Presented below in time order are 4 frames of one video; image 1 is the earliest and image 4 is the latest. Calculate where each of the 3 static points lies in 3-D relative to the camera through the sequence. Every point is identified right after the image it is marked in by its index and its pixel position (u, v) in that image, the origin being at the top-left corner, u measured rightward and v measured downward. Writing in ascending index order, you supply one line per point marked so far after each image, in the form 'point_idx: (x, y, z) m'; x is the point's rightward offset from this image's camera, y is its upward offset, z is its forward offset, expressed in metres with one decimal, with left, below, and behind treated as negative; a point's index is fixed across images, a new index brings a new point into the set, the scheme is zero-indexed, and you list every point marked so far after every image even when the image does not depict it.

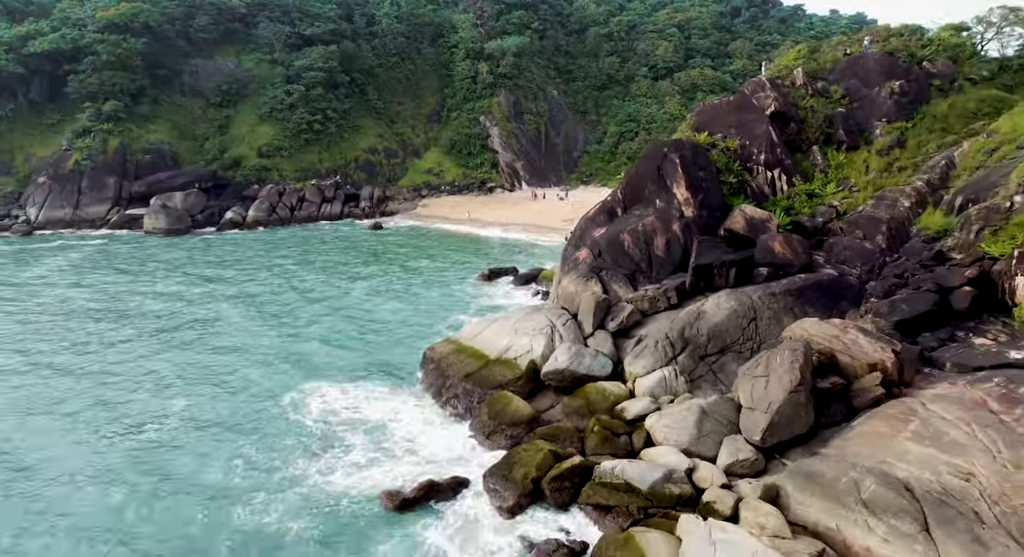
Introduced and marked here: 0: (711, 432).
0: (+4.4, -3.5, +16.5) m
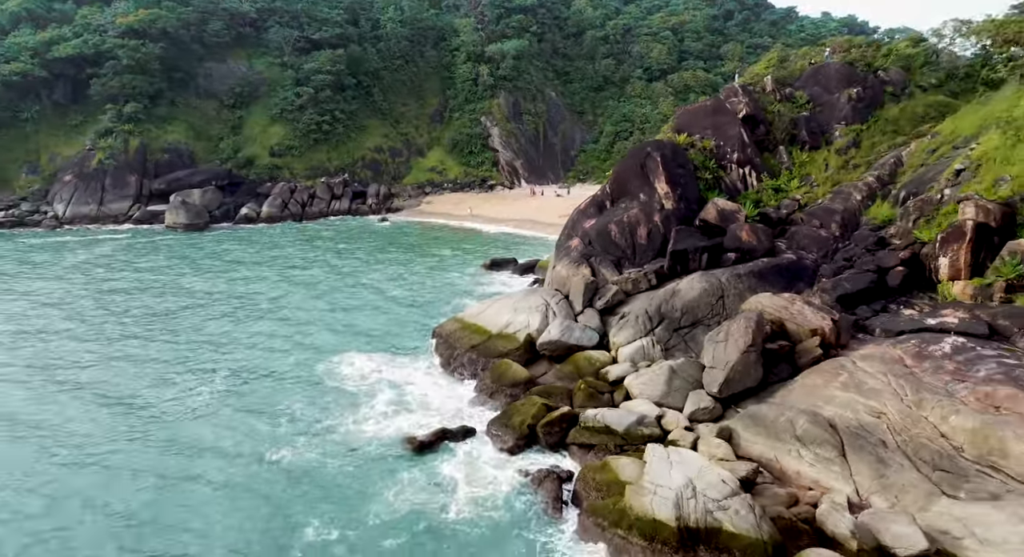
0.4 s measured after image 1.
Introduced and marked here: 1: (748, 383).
0: (+4.4, -2.9, +19.6) m
1: (+6.0, -2.7, +18.7) m
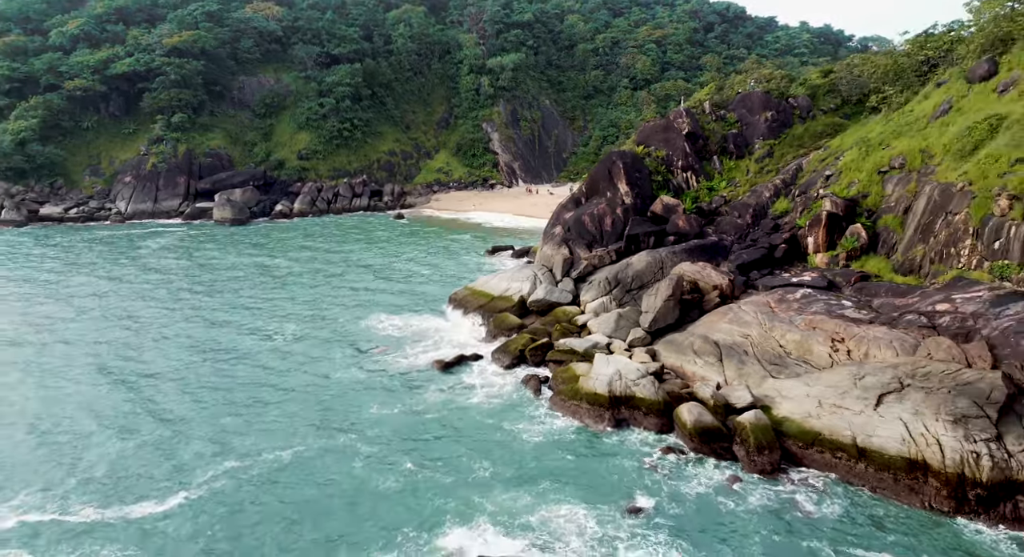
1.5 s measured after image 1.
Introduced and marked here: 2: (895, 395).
0: (+4.3, -1.9, +28.6) m
1: (+5.9, -1.6, +27.7) m
2: (+10.1, -3.0, +19.3) m
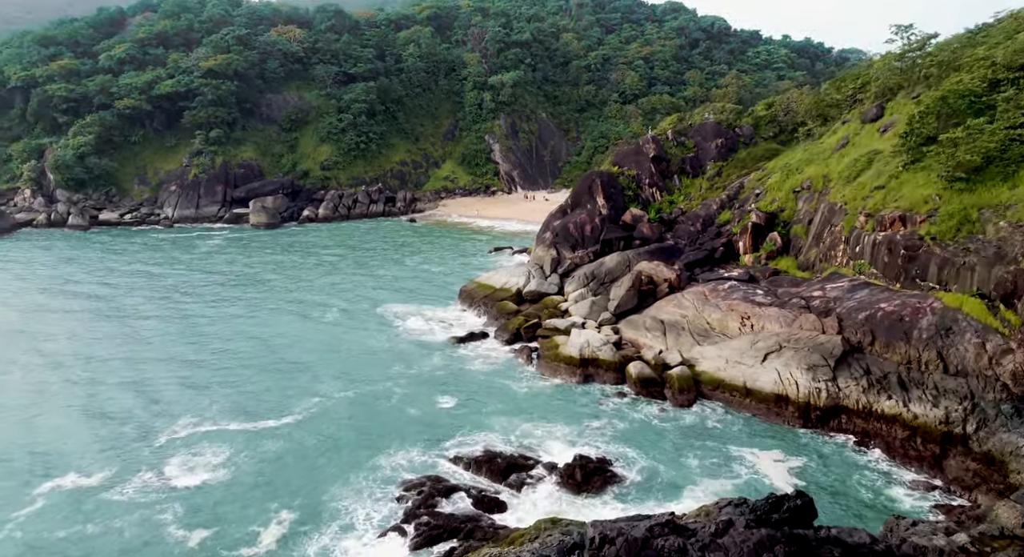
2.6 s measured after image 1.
0: (+4.2, -1.6, +37.3) m
1: (+5.8, -1.4, +36.4) m
2: (+10.0, -2.8, +28.0) m
